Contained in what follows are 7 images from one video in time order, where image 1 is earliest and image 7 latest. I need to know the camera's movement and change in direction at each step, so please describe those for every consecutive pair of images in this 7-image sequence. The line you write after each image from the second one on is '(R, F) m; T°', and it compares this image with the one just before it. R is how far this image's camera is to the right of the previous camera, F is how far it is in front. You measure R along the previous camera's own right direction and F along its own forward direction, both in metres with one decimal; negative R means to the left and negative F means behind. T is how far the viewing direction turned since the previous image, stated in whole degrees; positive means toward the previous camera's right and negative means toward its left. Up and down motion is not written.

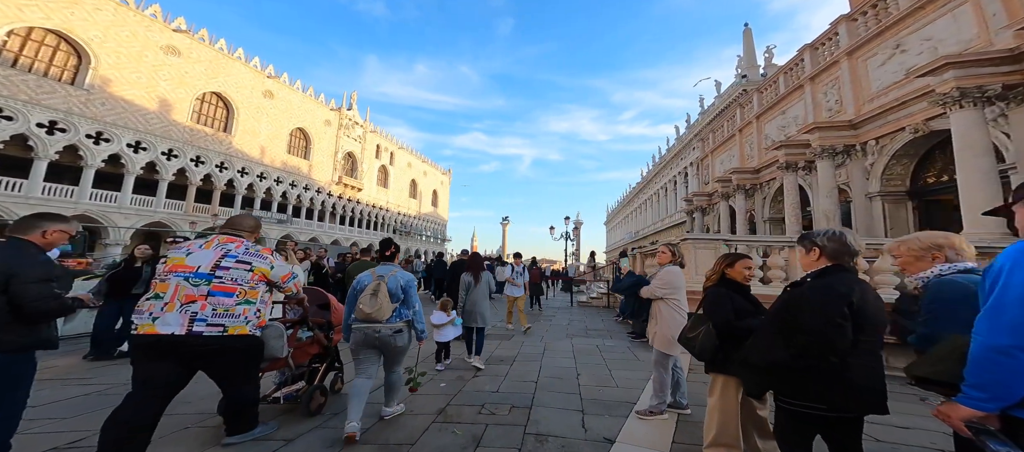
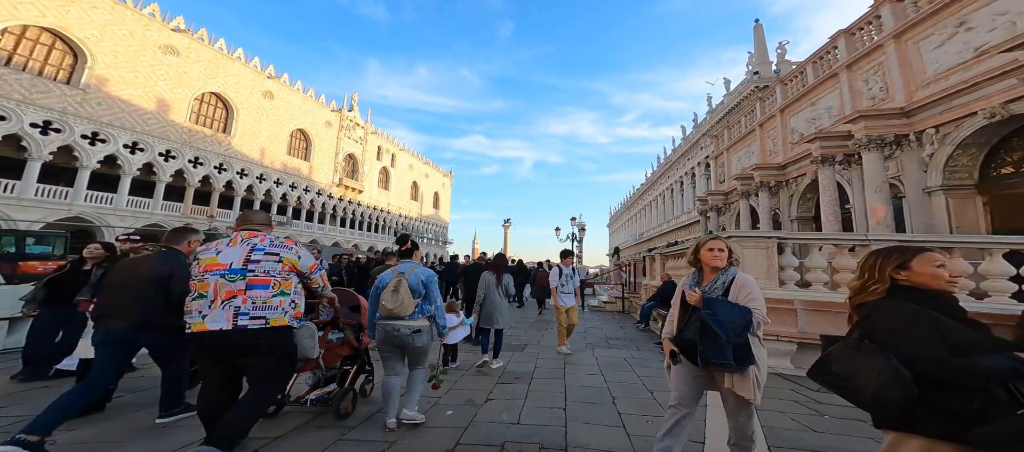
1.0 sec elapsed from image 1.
(-0.2, +0.6) m; 0°
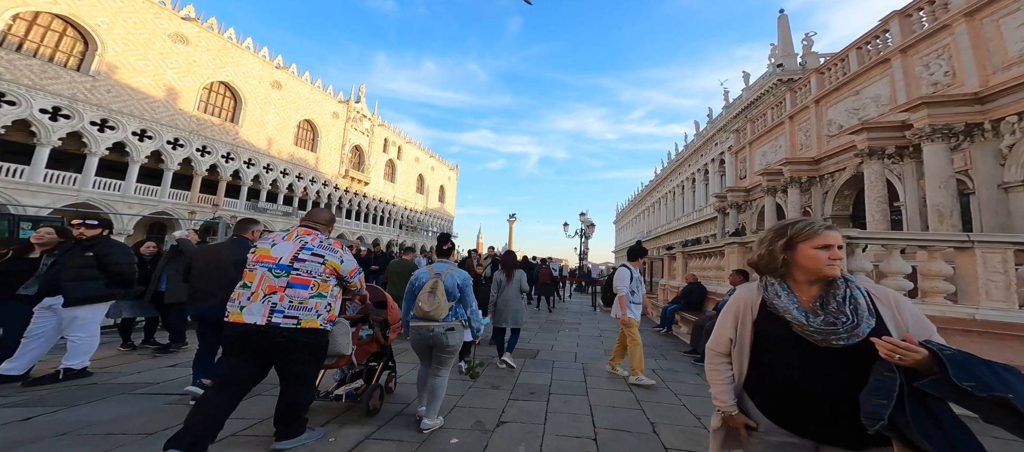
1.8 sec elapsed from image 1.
(-0.1, +0.6) m; -1°
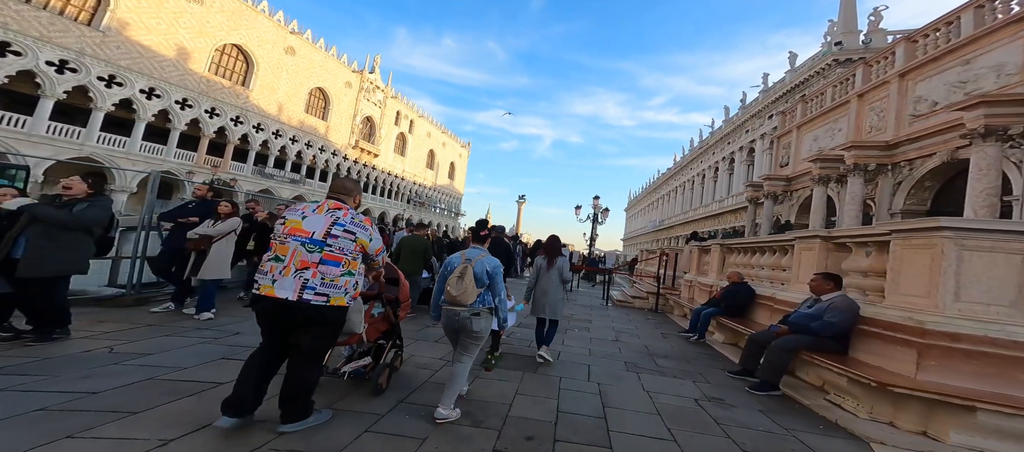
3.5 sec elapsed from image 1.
(0.0, +1.3) m; -1°
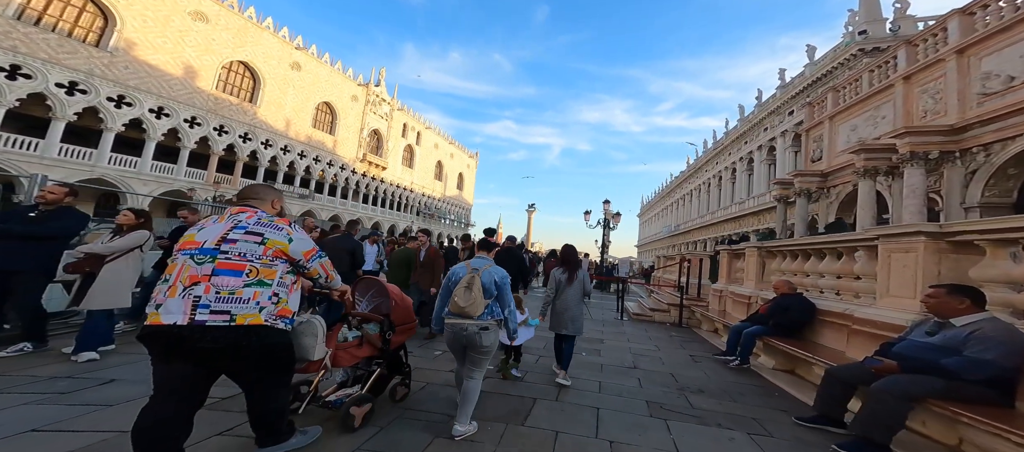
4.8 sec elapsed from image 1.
(+0.2, +1.0) m; -2°
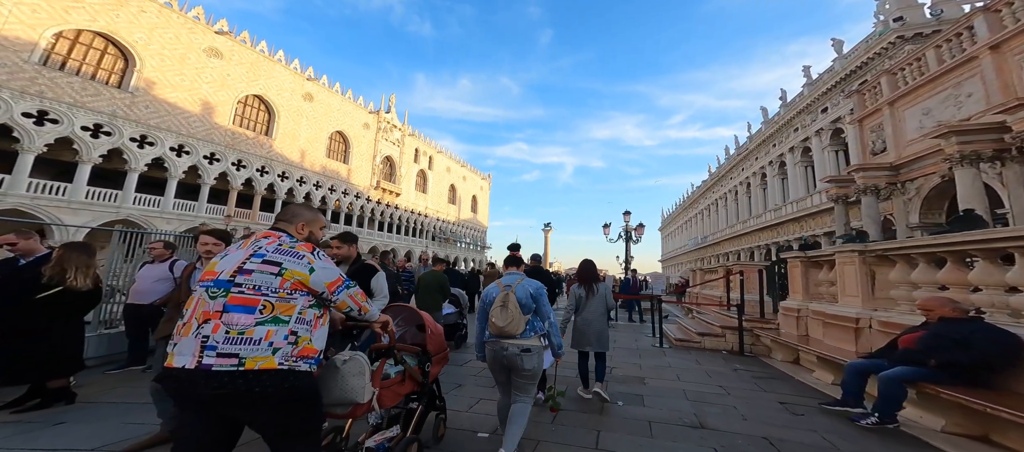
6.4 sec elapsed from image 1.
(-0.1, +1.4) m; -2°
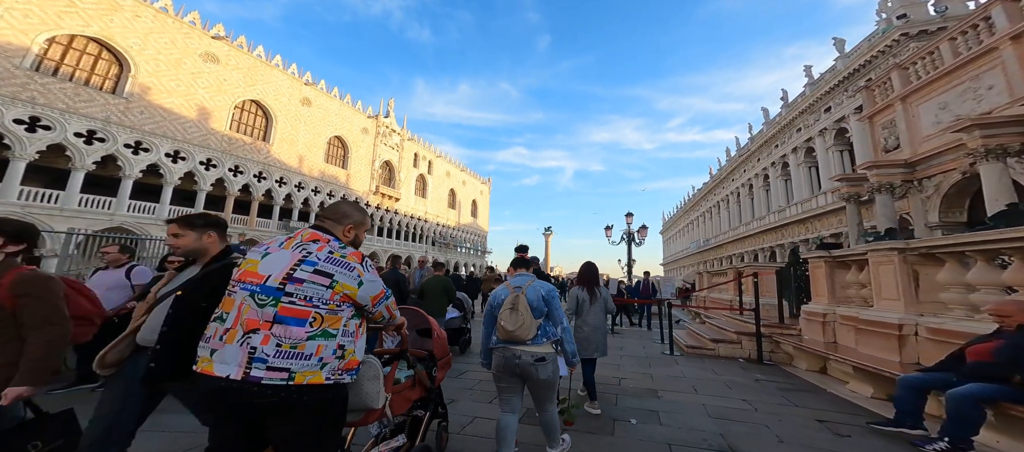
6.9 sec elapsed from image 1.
(0.0, +0.5) m; 0°
